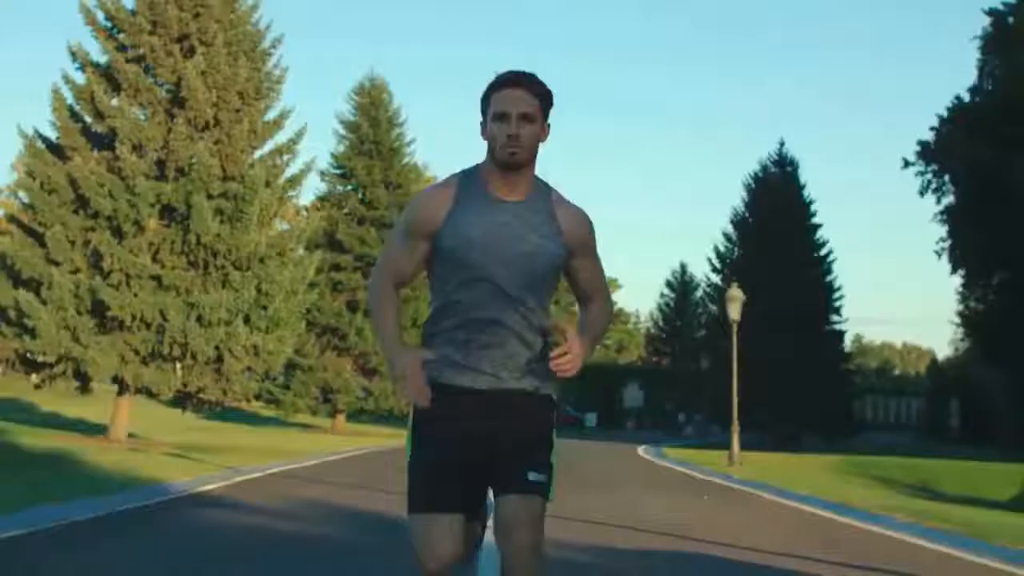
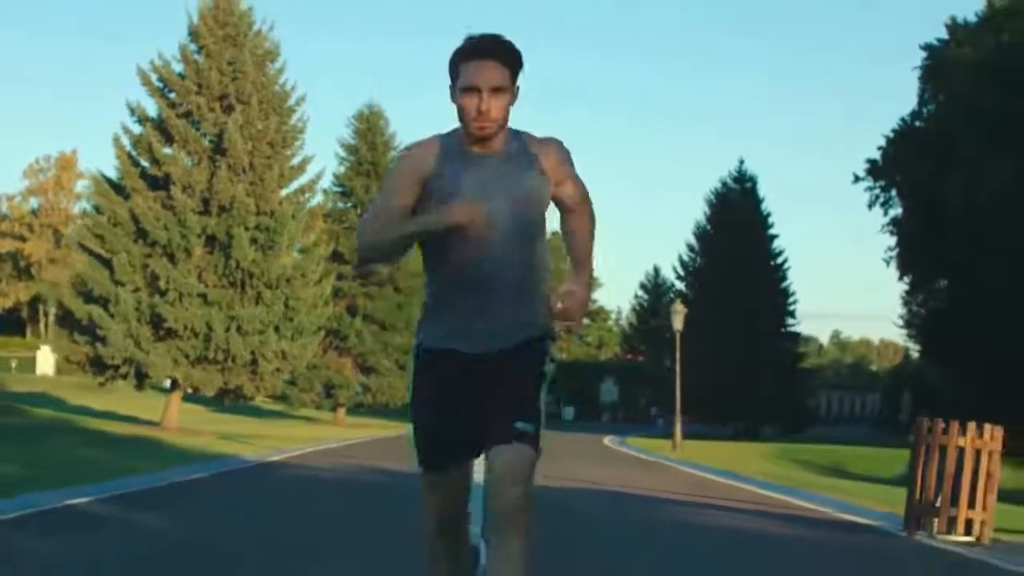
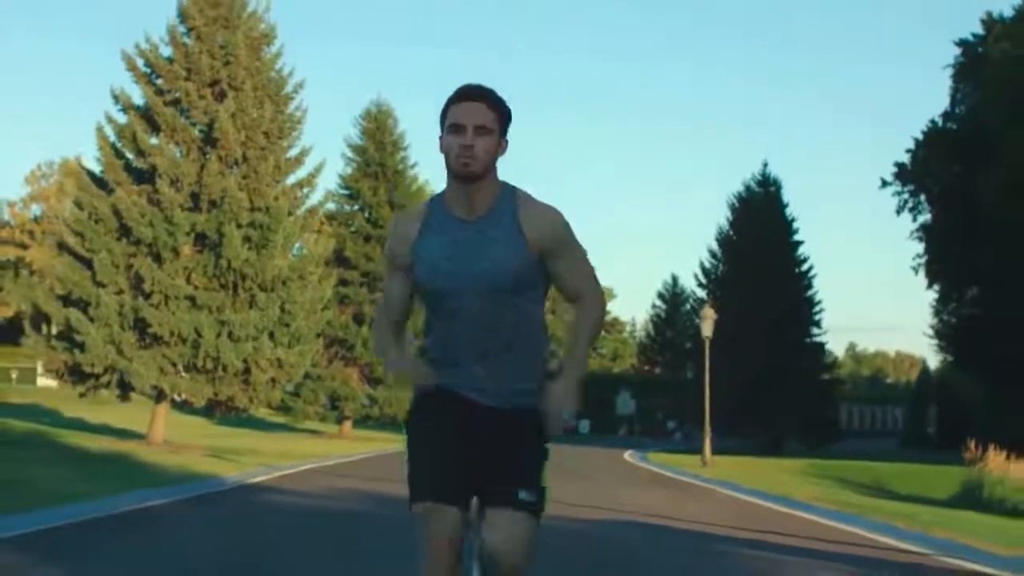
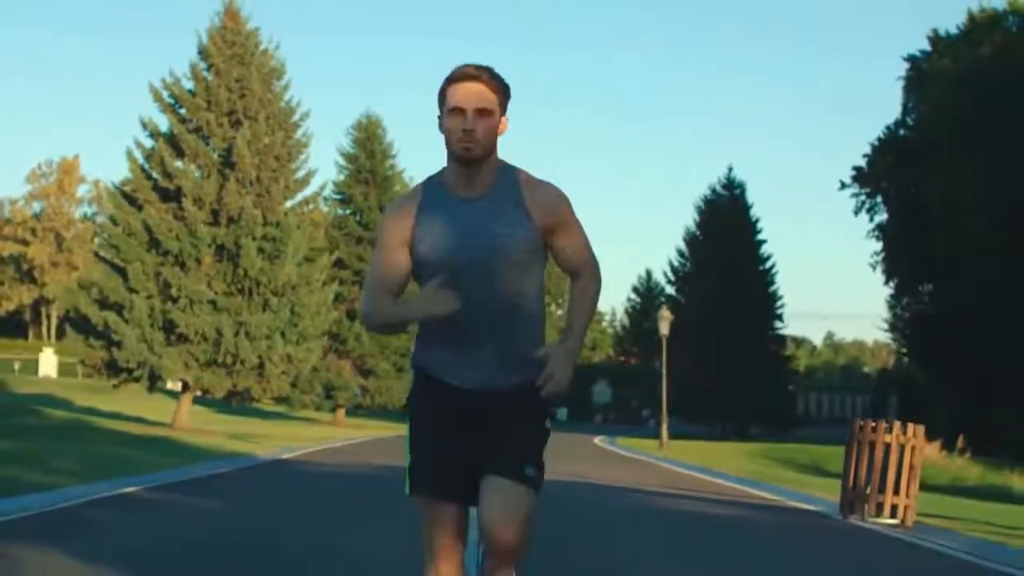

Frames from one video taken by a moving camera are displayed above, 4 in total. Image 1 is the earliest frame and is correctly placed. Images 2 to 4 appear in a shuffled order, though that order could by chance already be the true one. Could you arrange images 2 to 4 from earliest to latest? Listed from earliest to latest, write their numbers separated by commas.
3, 2, 4
